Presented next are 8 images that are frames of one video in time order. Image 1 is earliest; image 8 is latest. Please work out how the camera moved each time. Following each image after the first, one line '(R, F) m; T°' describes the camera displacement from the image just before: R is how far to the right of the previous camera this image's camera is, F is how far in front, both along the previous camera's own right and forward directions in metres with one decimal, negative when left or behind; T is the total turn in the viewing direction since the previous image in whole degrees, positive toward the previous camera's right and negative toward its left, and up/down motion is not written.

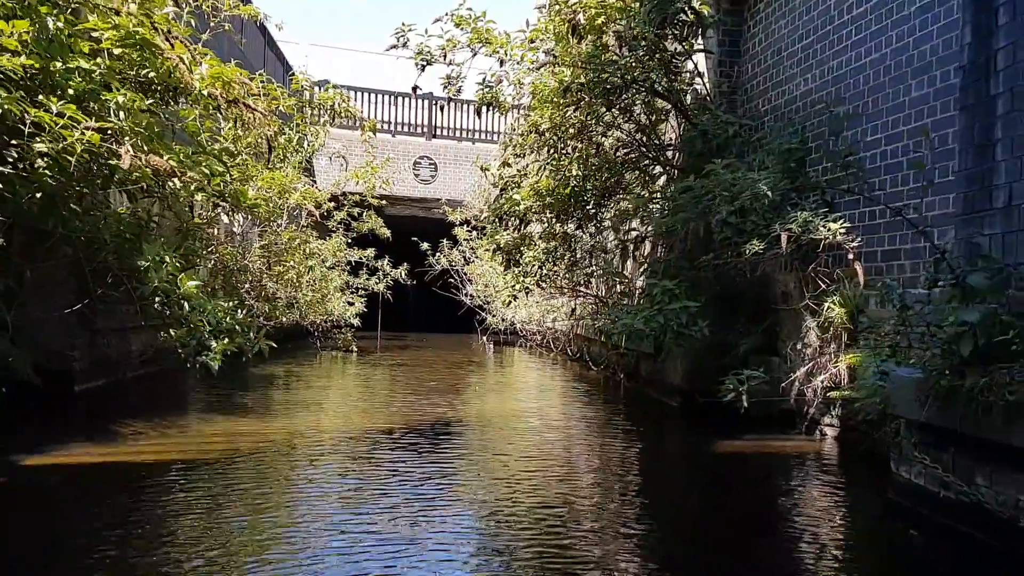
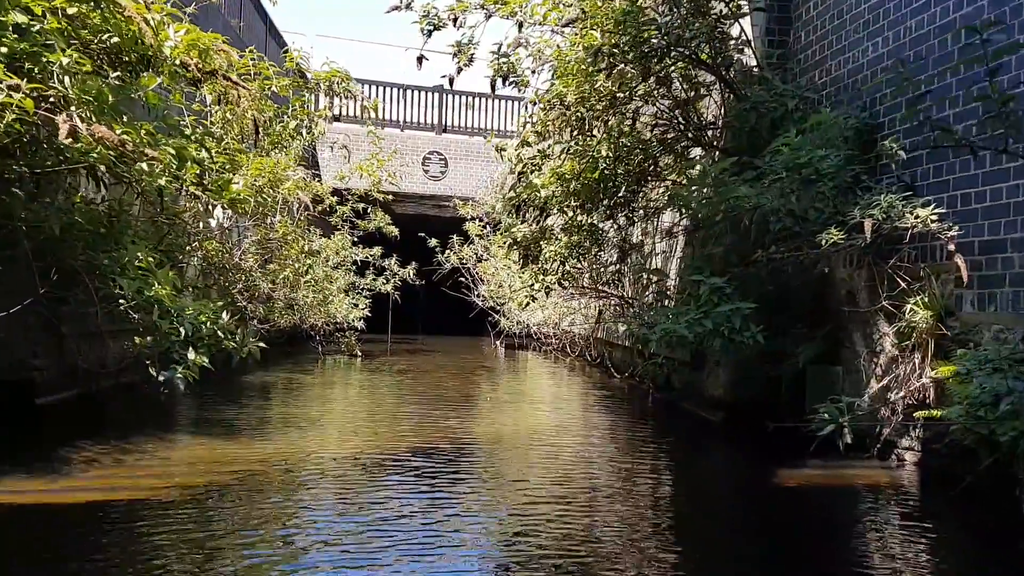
(0.0, +0.7) m; -1°
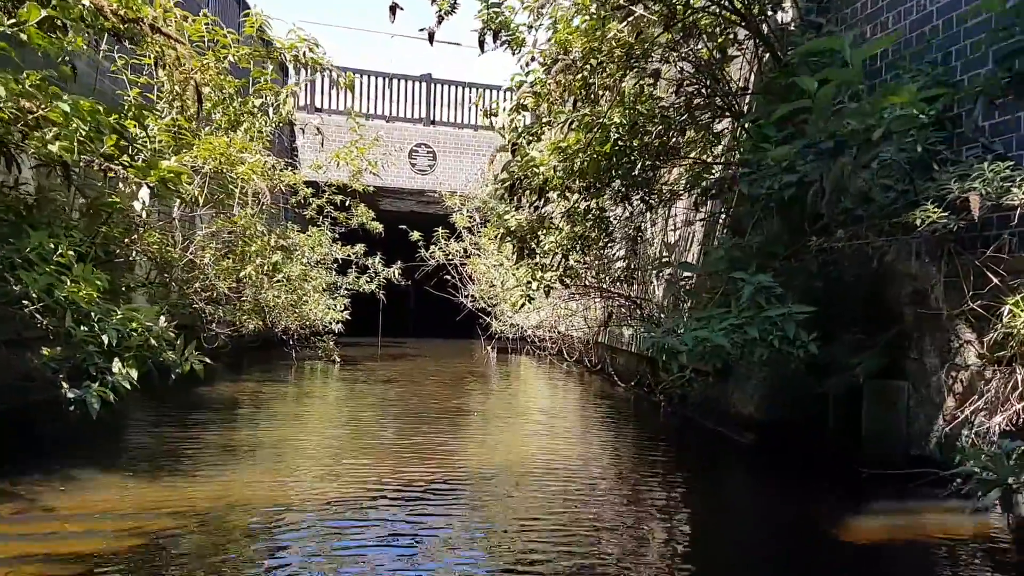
(0.0, +0.8) m; +1°
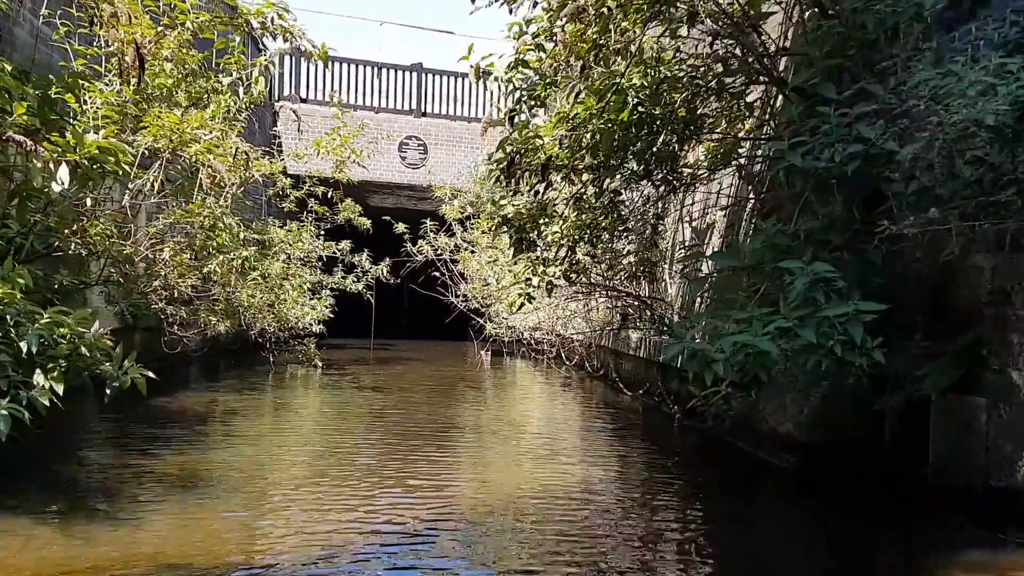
(0.0, +0.6) m; 0°
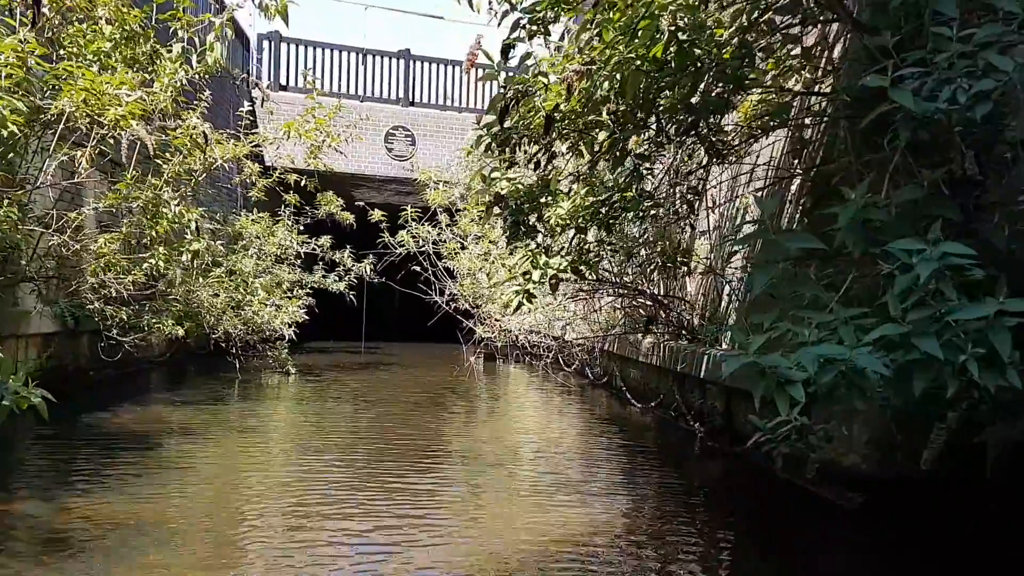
(0.0, +0.8) m; +1°
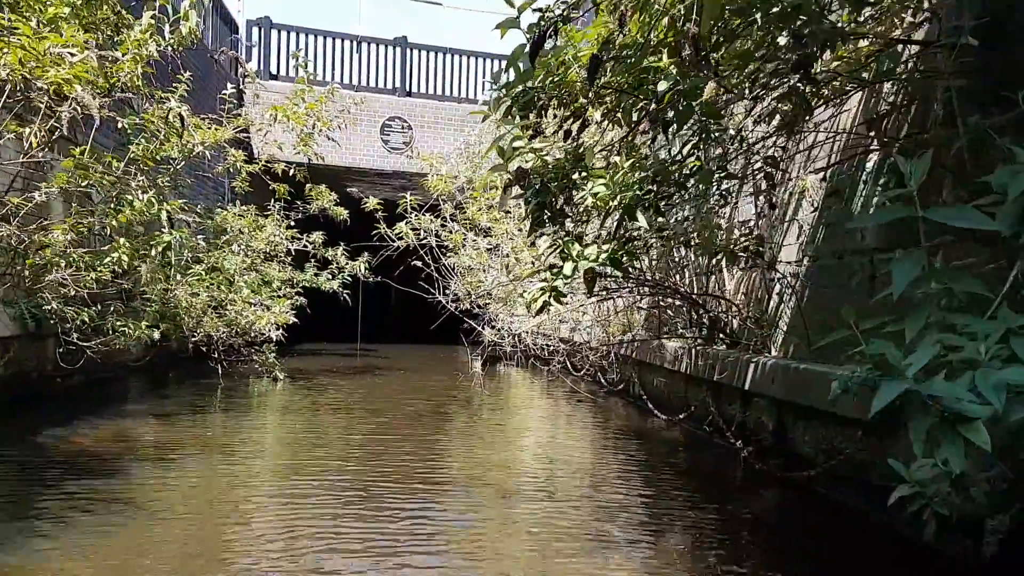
(-0.1, +0.6) m; 0°
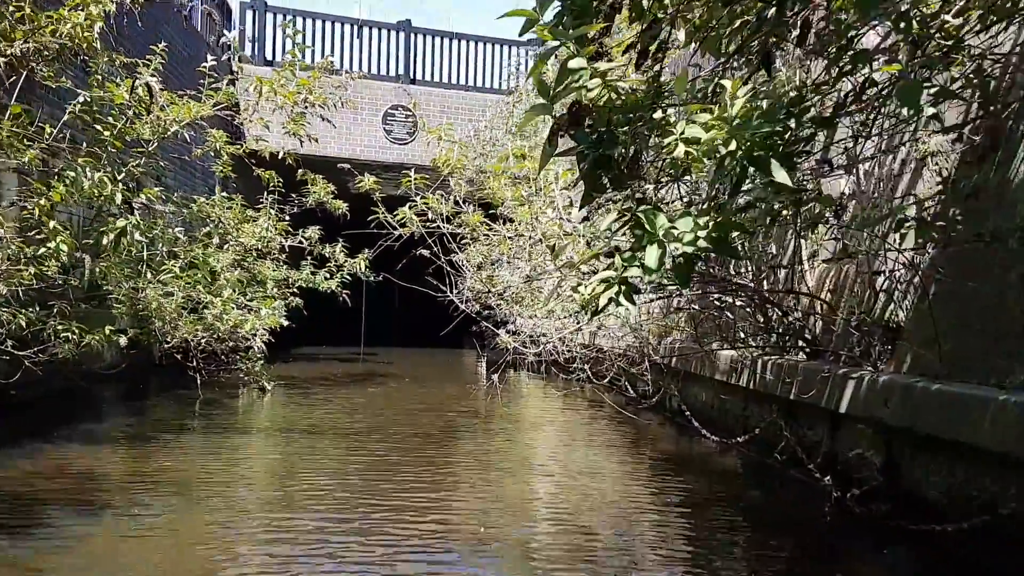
(-0.1, +0.8) m; 0°
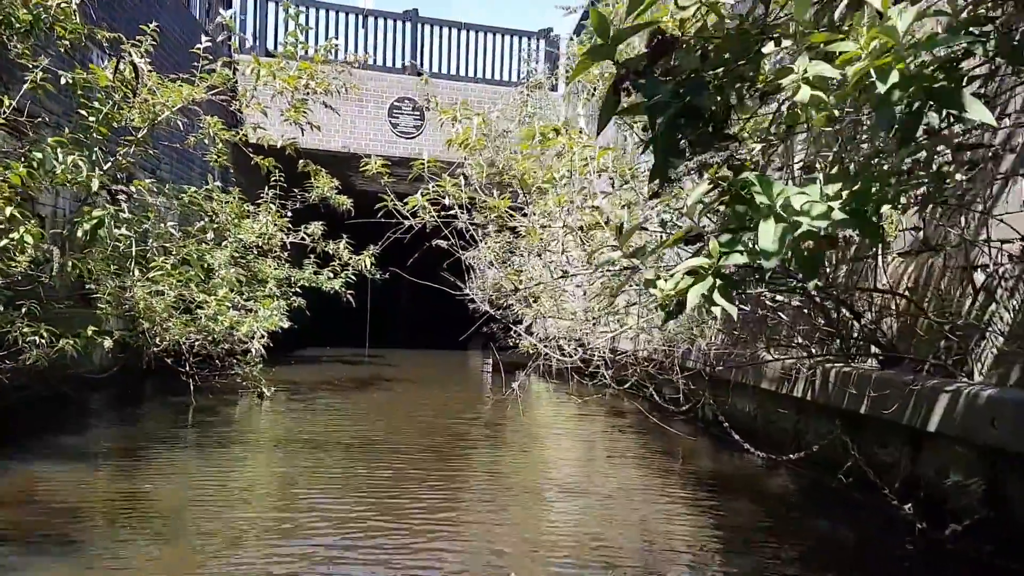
(-0.1, +0.4) m; 0°
